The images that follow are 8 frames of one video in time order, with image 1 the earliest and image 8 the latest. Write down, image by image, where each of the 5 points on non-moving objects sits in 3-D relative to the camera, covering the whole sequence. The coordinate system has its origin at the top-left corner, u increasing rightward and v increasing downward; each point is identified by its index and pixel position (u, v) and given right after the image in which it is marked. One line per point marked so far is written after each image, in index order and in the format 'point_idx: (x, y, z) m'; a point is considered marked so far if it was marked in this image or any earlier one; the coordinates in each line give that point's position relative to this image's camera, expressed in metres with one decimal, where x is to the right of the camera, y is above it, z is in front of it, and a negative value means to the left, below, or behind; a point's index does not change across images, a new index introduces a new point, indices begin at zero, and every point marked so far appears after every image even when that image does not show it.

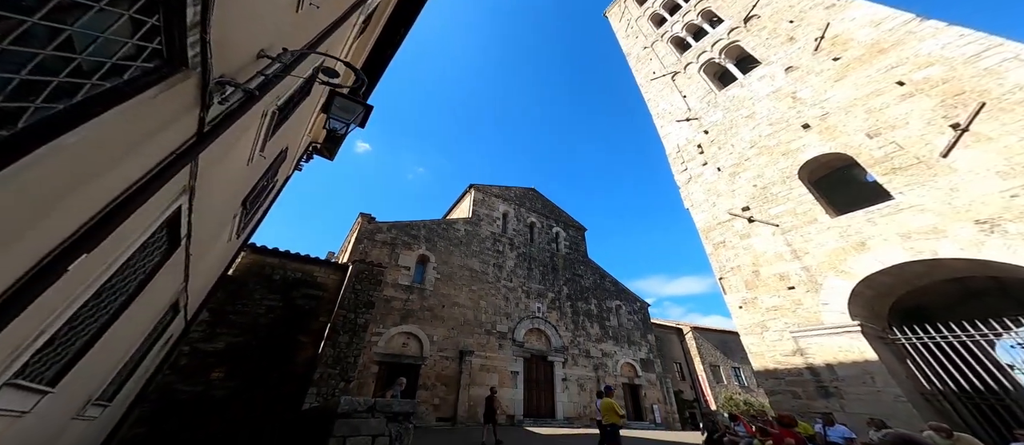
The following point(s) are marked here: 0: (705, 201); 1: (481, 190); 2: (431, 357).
0: (+4.9, +0.5, +8.2) m
1: (-1.8, +1.7, +17.7) m
2: (-3.0, -5.1, +11.9) m
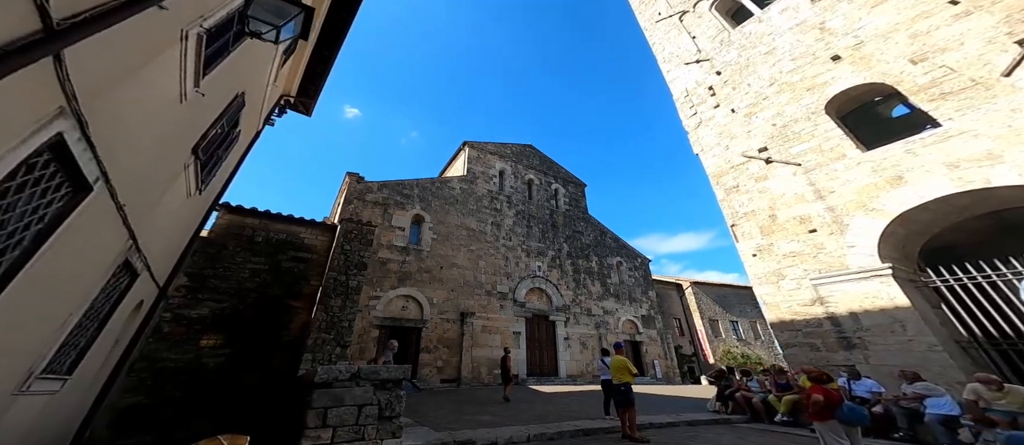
0: (+4.8, +1.8, +7.5) m
1: (-1.9, +3.9, +16.7) m
2: (-3.0, -3.6, +11.8) m
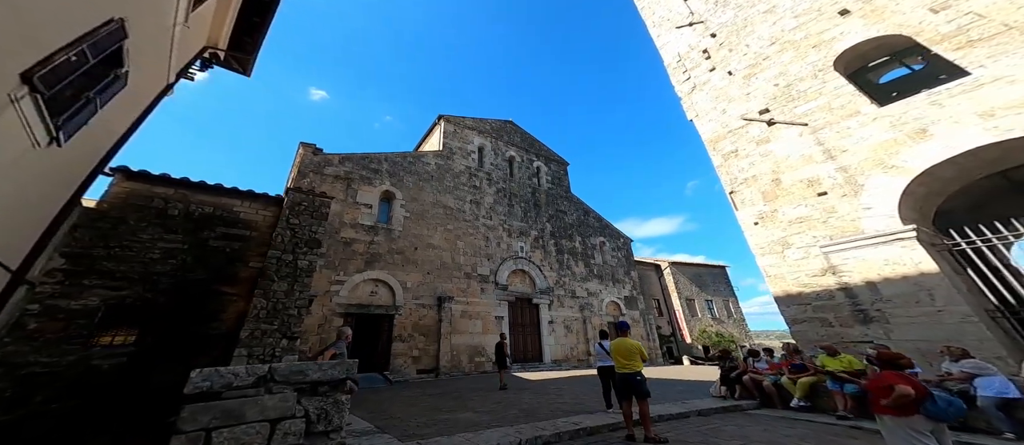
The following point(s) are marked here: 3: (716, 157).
0: (+4.4, +2.4, +6.8) m
1: (-3.0, +4.9, +15.5) m
2: (-3.6, -2.9, +10.8) m
3: (+4.2, +1.3, +6.4) m
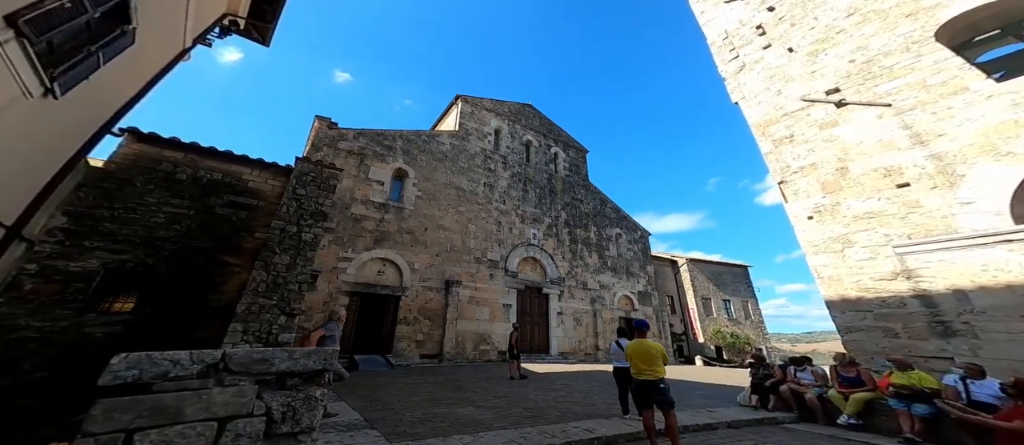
0: (+4.8, +2.6, +6.0) m
1: (-2.1, +5.7, +14.9) m
2: (-3.3, -2.2, +10.6) m
3: (+4.5, +1.4, +5.7) m
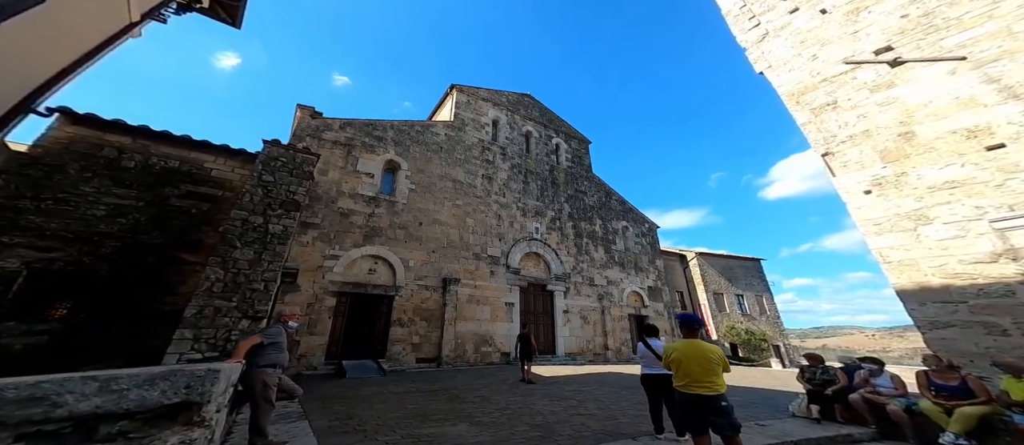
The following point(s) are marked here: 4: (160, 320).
0: (+4.7, +2.9, +5.2) m
1: (-2.2, +5.9, +14.1) m
2: (-3.3, -2.0, +9.8) m
3: (+4.5, +1.7, +4.9) m
4: (-5.2, -1.4, +4.7) m
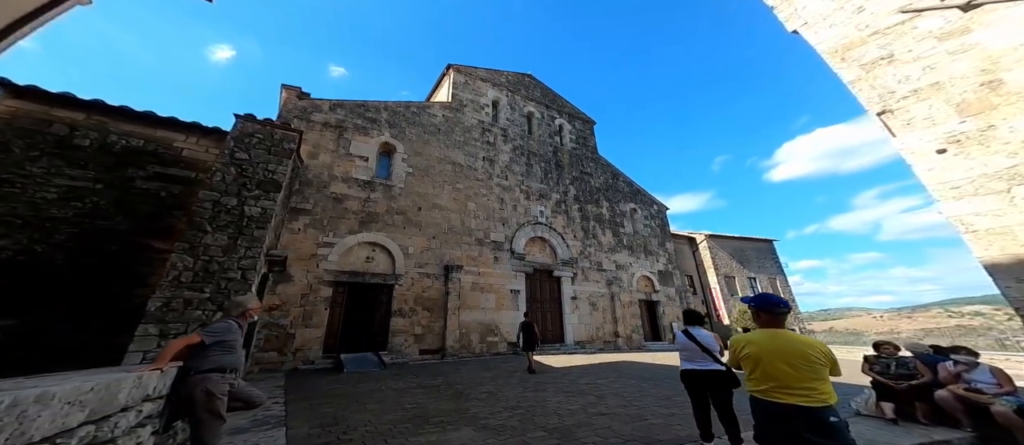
0: (+4.8, +3.3, +4.5) m
1: (-2.1, +6.5, +13.3) m
2: (-3.1, -1.5, +9.3) m
3: (+4.5, +2.2, +4.2) m
4: (-5.1, -1.2, +4.2) m
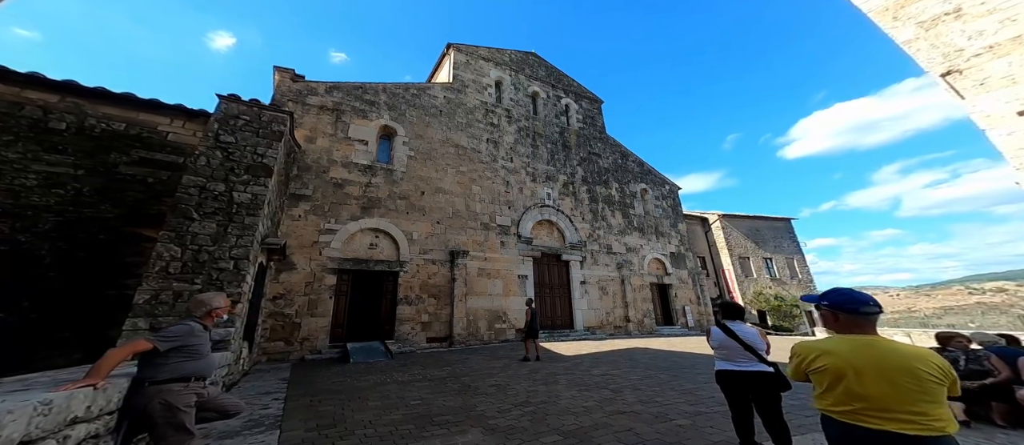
0: (+4.8, +3.6, +3.8) m
1: (-2.0, +7.1, +12.7) m
2: (-2.9, -1.1, +9.0) m
3: (+4.5, +2.5, +3.6) m
4: (-5.0, -1.1, +4.0) m
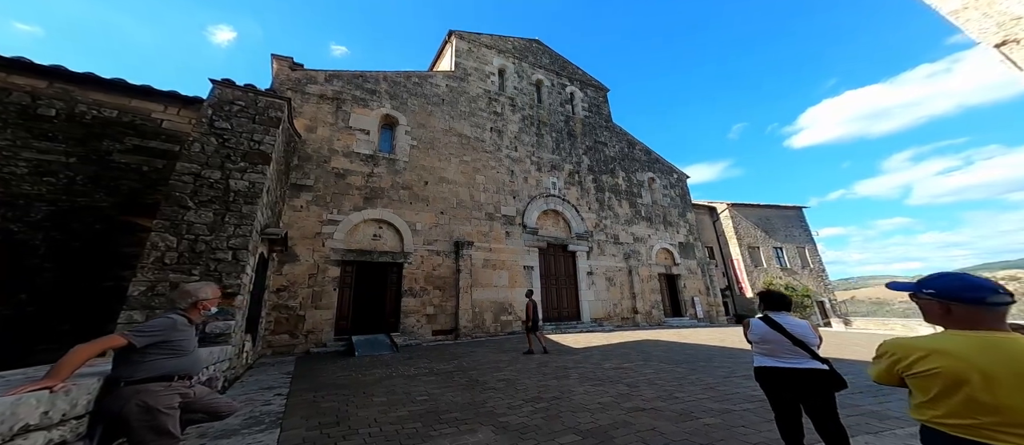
0: (+4.8, +3.8, +3.5) m
1: (-1.9, +7.5, +12.3) m
2: (-2.7, -0.9, +8.9) m
3: (+4.6, +2.7, +3.3) m
4: (-4.9, -1.0, +3.9) m
